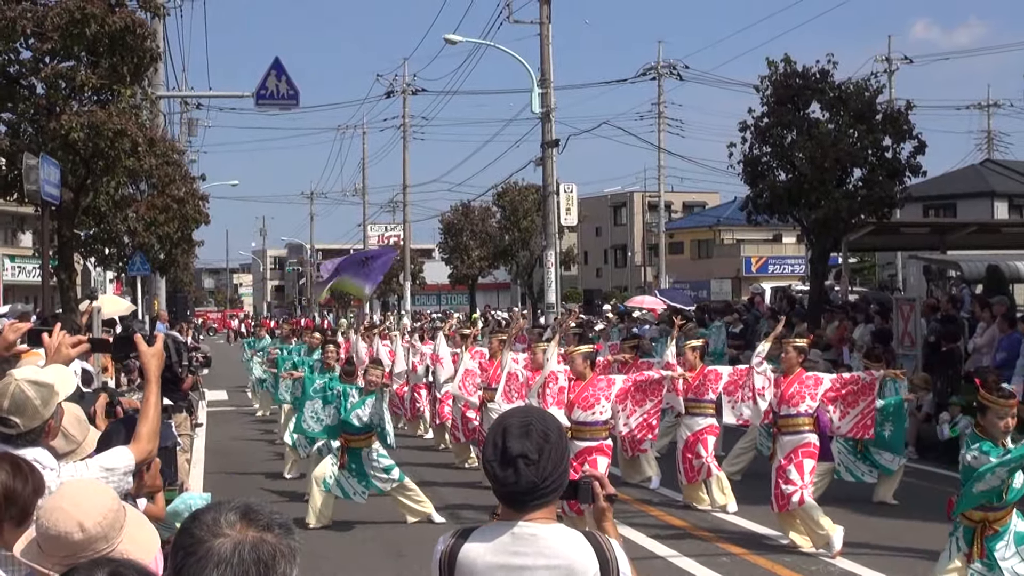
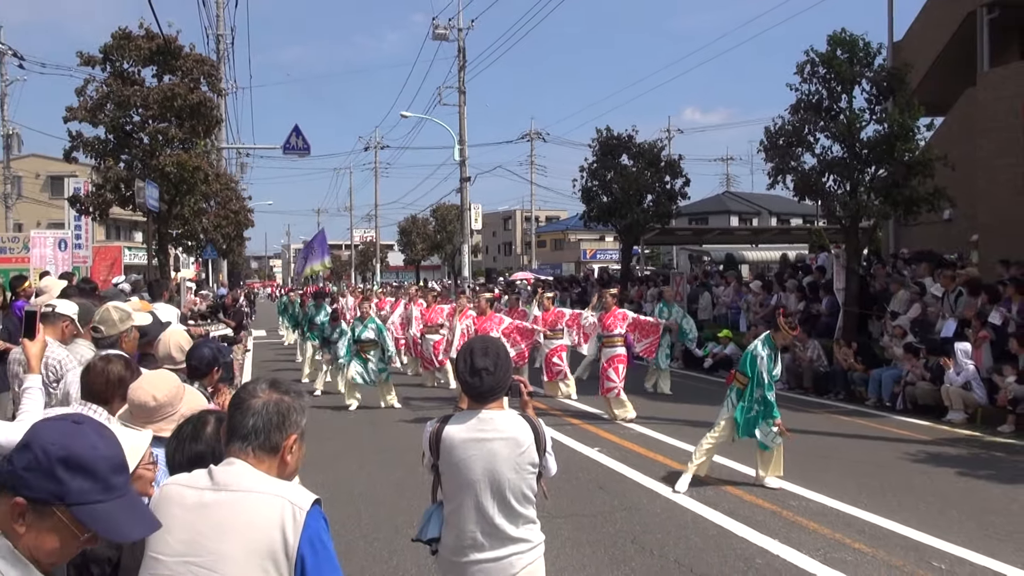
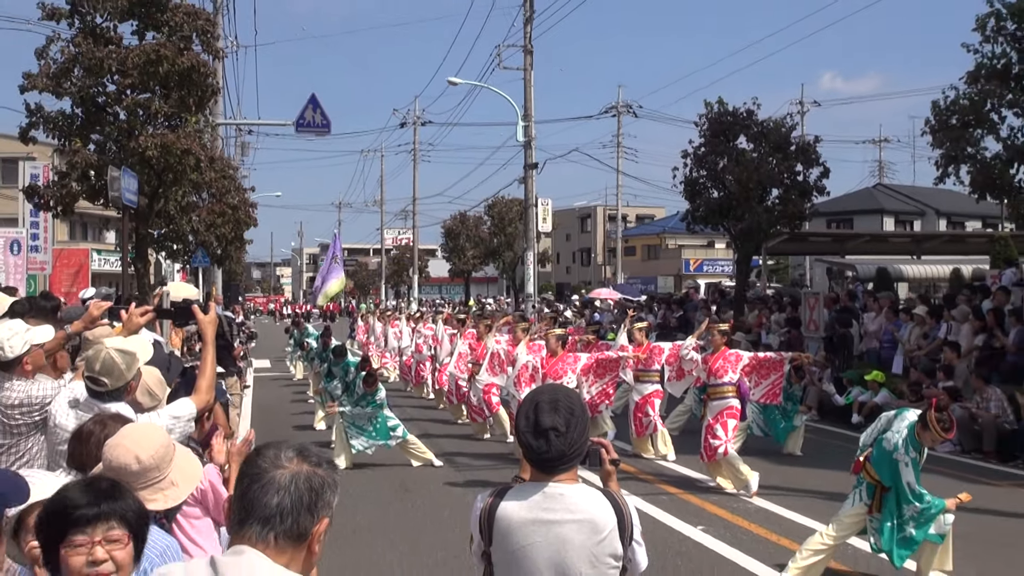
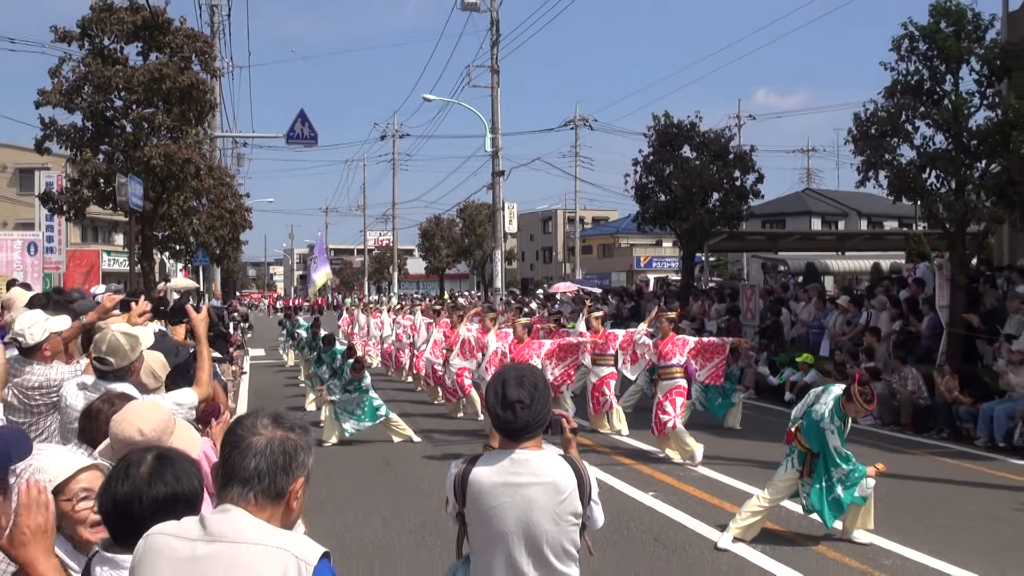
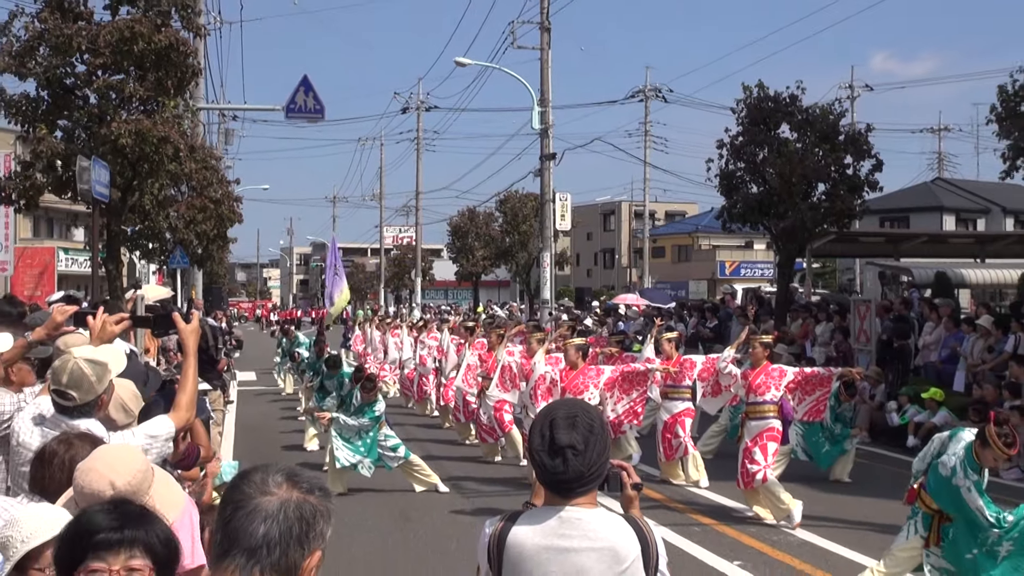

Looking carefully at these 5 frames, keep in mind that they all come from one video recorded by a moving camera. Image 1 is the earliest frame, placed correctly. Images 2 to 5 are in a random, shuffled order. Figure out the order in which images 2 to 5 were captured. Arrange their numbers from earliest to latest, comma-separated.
5, 3, 4, 2
